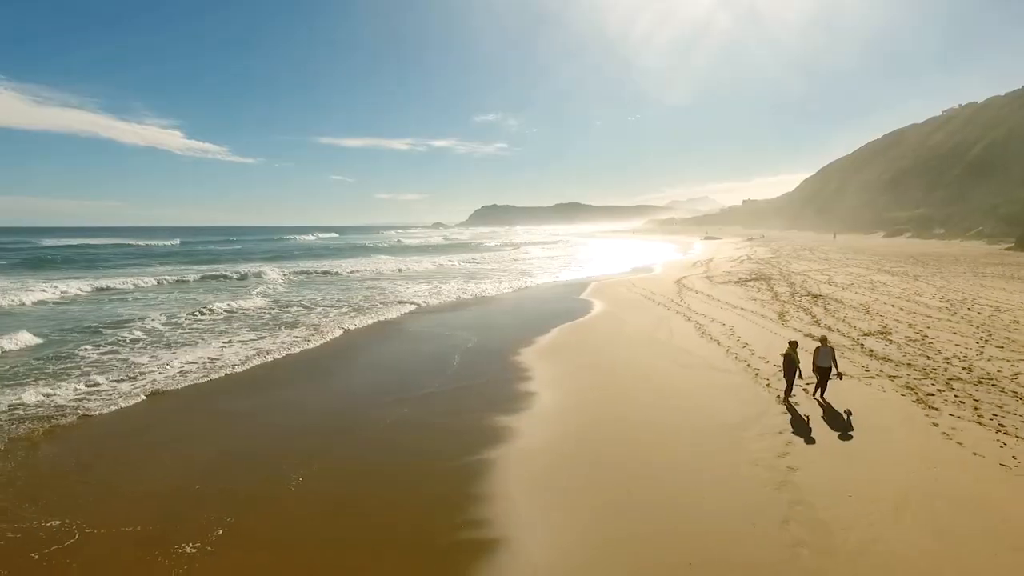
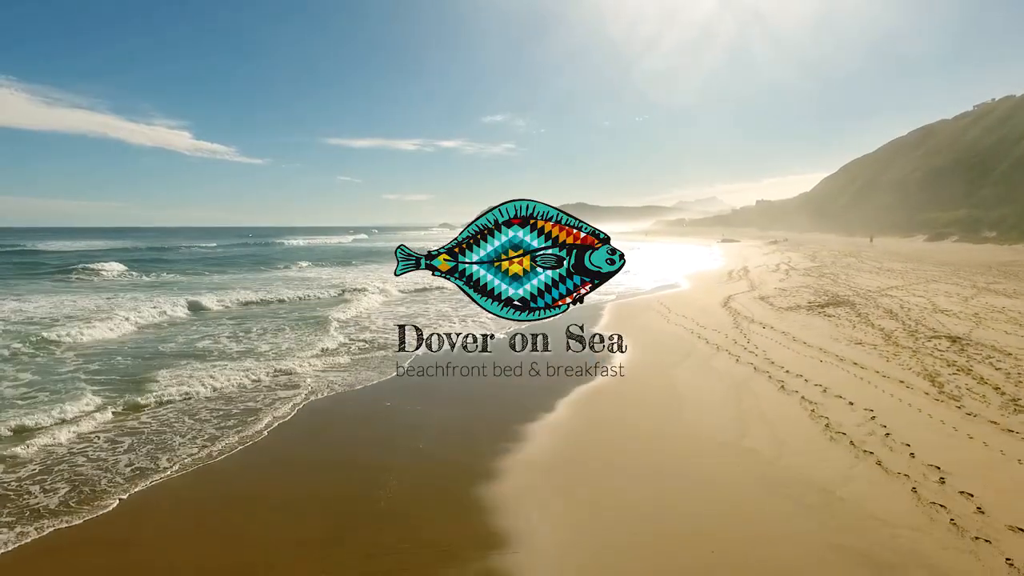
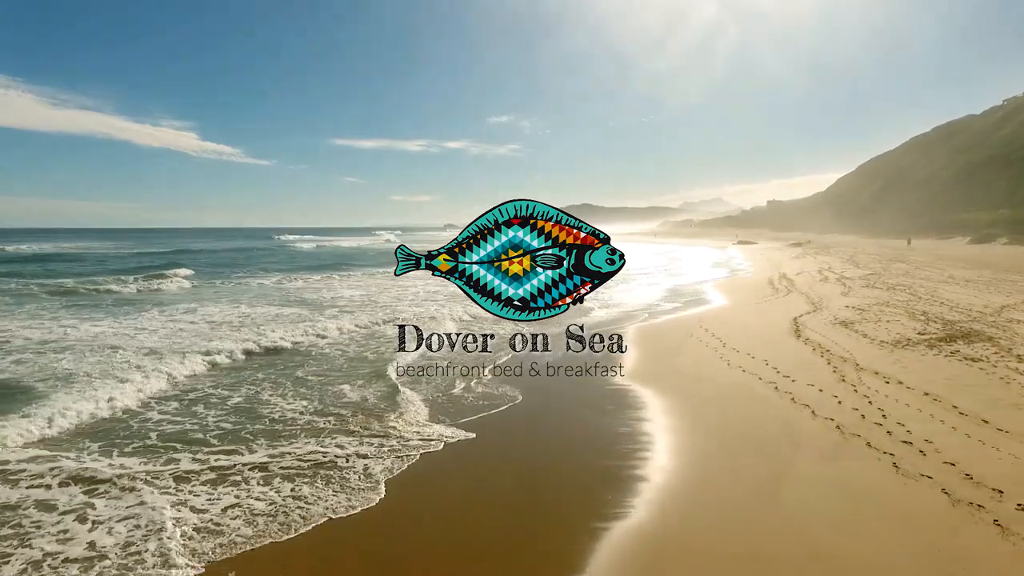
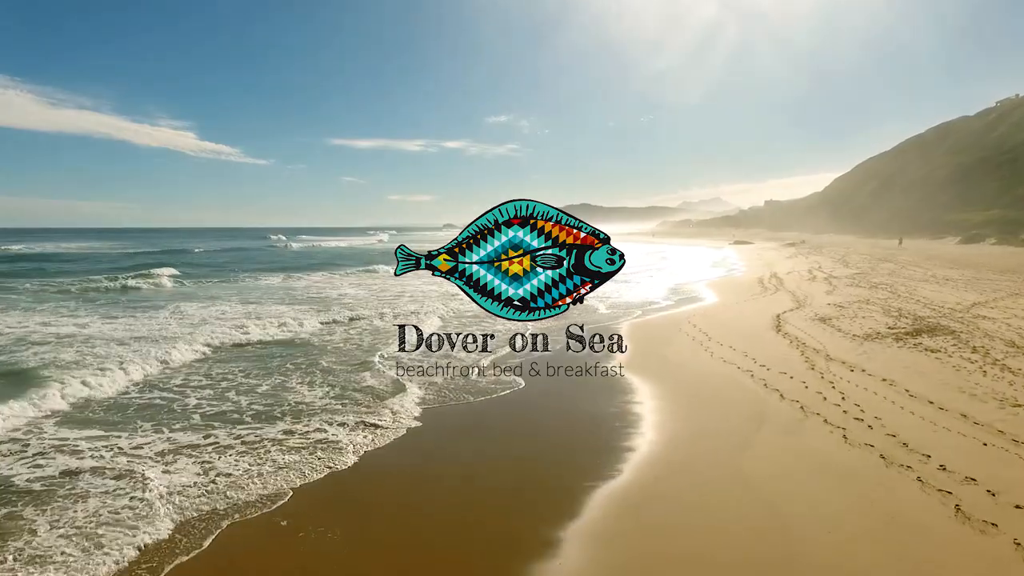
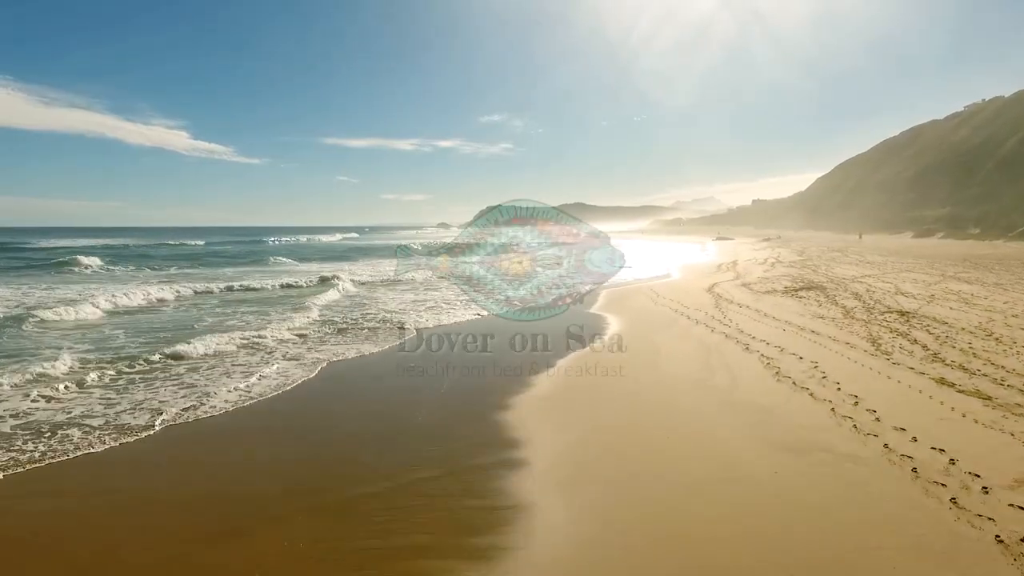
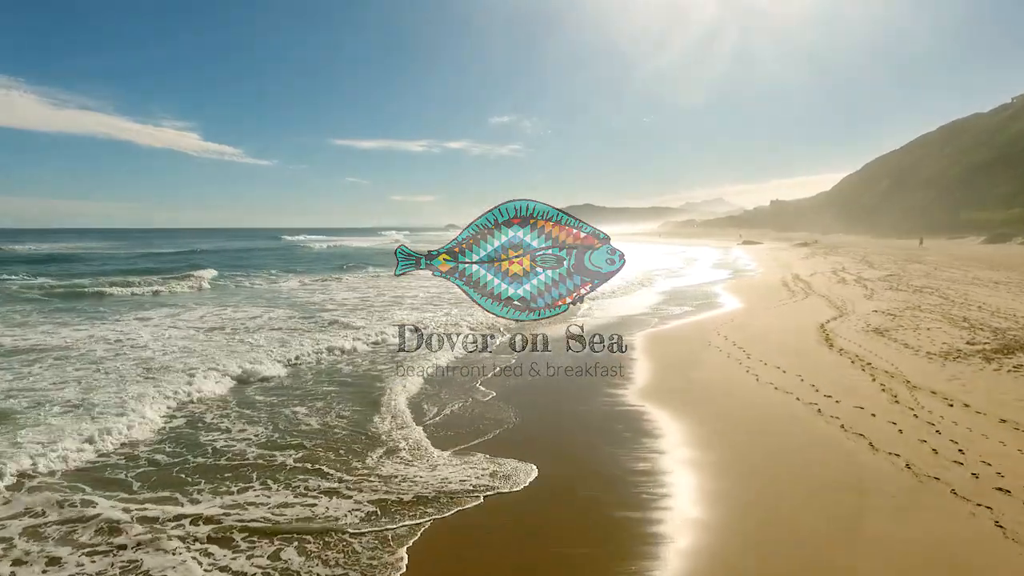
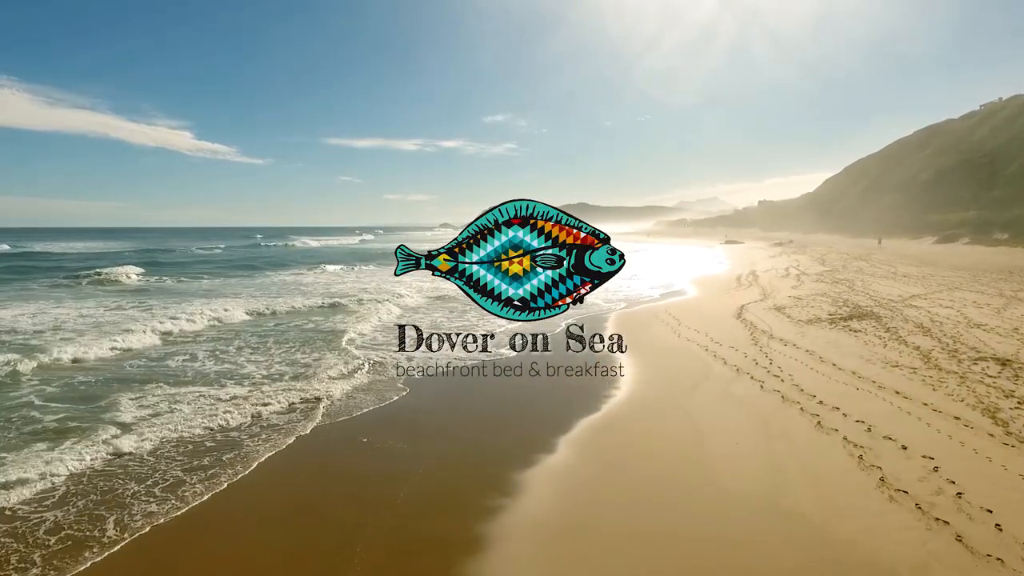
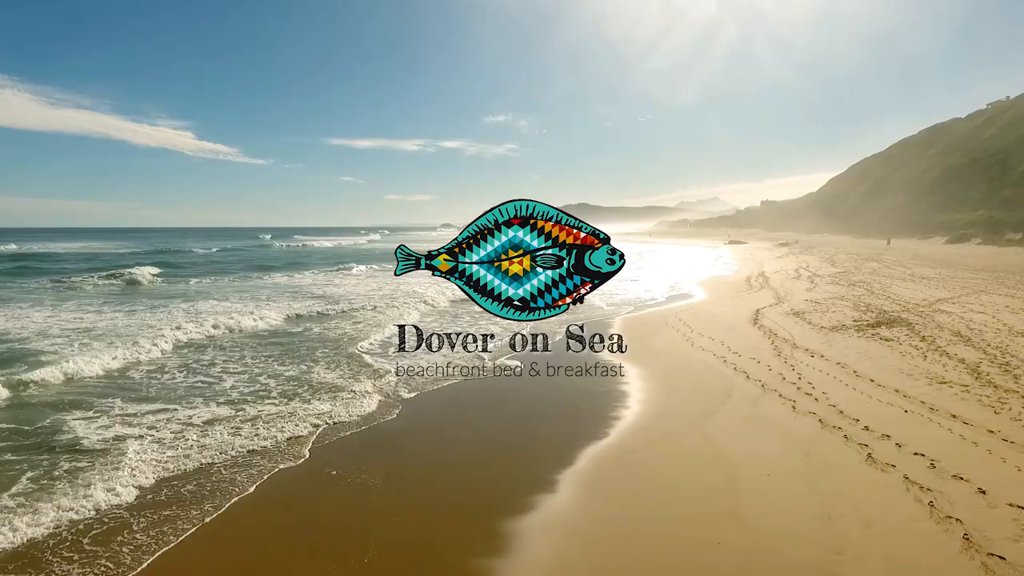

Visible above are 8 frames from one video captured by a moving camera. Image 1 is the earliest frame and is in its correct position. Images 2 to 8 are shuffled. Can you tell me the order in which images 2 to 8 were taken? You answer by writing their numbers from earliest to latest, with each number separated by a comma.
5, 2, 7, 8, 4, 3, 6
